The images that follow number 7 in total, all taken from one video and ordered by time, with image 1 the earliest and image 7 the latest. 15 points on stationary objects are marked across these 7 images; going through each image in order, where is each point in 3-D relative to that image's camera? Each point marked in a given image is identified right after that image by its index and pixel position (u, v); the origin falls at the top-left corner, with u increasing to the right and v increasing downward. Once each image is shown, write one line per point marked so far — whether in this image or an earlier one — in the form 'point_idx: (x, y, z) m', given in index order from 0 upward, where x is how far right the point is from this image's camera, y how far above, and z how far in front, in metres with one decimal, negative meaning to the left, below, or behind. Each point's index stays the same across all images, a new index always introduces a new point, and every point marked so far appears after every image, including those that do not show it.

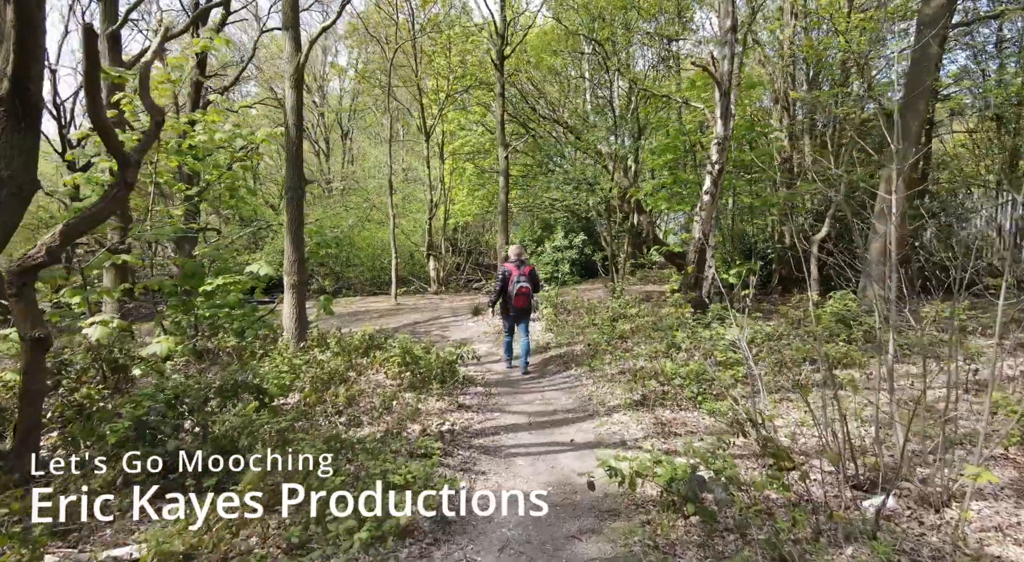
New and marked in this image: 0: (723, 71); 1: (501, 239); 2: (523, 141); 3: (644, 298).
0: (+3.2, +3.2, +9.3) m
1: (-0.3, +1.1, +18.0) m
2: (+0.3, +4.1, +18.0) m
3: (+2.8, -0.4, +13.1) m
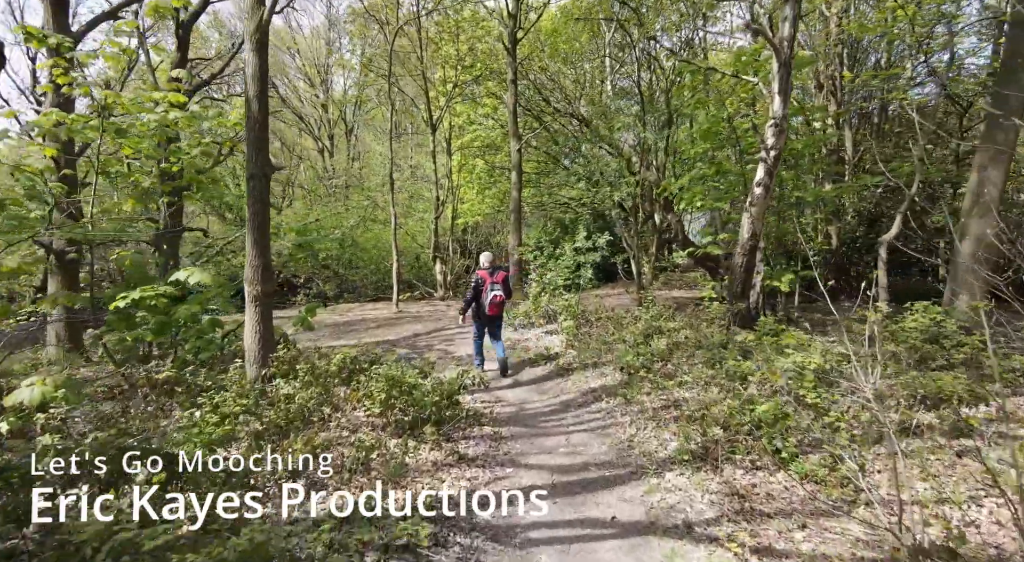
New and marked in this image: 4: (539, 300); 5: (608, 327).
0: (+3.4, +3.1, +7.8) m
1: (0.0, +1.0, +16.5) m
2: (+0.6, +4.0, +16.5) m
3: (+3.1, -0.6, +11.6) m
4: (+0.5, -0.4, +10.7) m
5: (+1.5, -0.8, +9.6) m
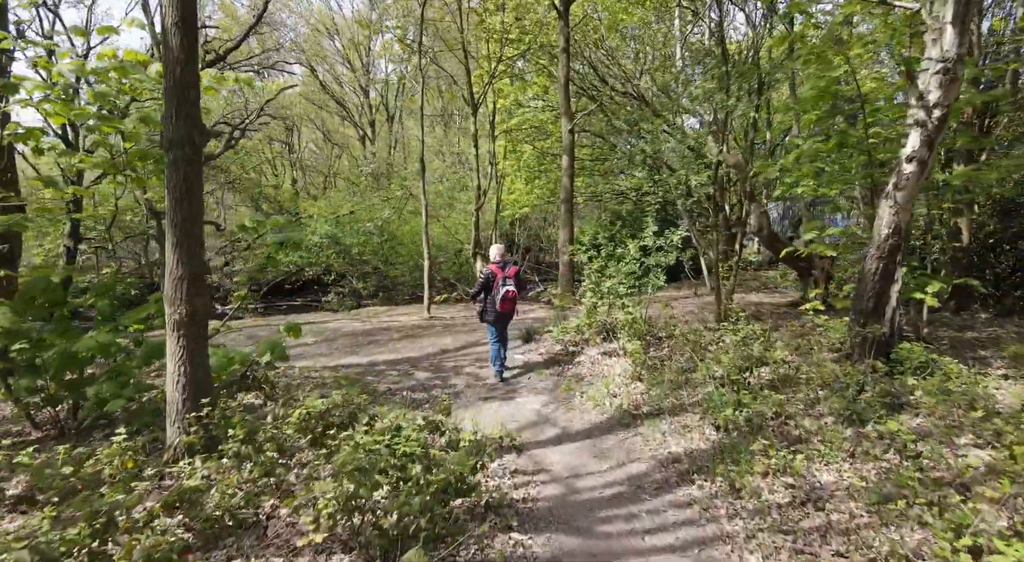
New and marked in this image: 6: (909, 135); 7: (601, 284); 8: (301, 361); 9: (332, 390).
0: (+3.8, +2.9, +5.4) m
1: (+1.2, +1.0, +14.4) m
2: (+1.8, +3.9, +14.3) m
3: (+3.8, -0.6, +9.3) m
4: (+1.1, -0.5, +8.5) m
5: (+2.1, -0.9, +7.4) m
6: (+3.7, +1.4, +5.8) m
7: (+1.2, -0.1, +8.5) m
8: (-3.0, -1.2, +8.9) m
9: (-2.0, -1.2, +6.7) m
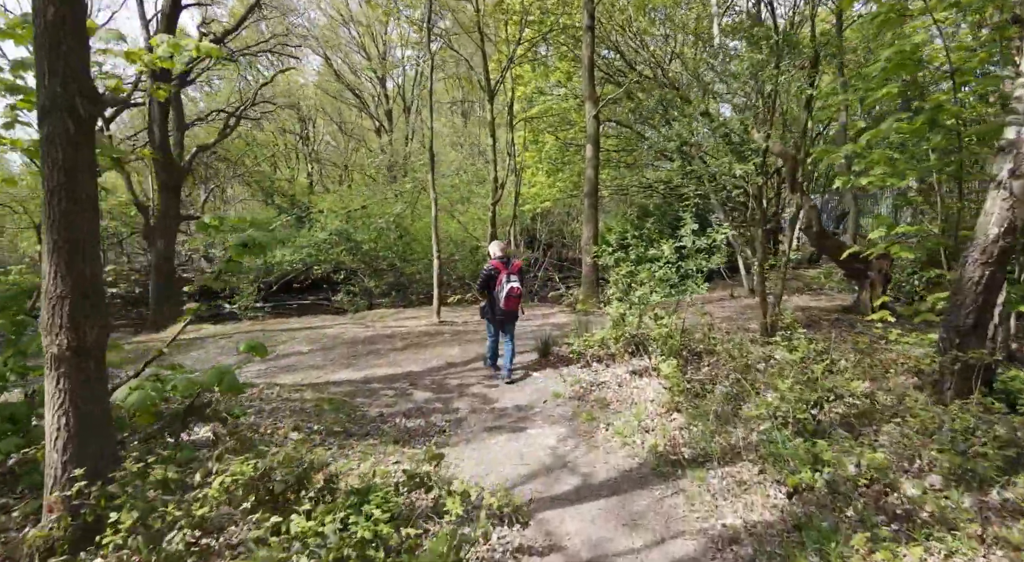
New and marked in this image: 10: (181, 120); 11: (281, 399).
0: (+3.9, +2.8, +4.0) m
1: (+1.6, +1.0, +13.2) m
2: (+2.2, +3.9, +13.0) m
3: (+4.0, -0.7, +8.0) m
4: (+1.3, -0.5, +7.4) m
5: (+2.2, -1.0, +6.2) m
6: (+3.8, +1.3, +4.6) m
7: (+1.4, -0.2, +7.3) m
8: (-2.9, -1.2, +7.9) m
9: (-1.9, -1.3, +5.7) m
10: (-6.1, +3.0, +11.3) m
11: (-2.3, -1.2, +6.1) m
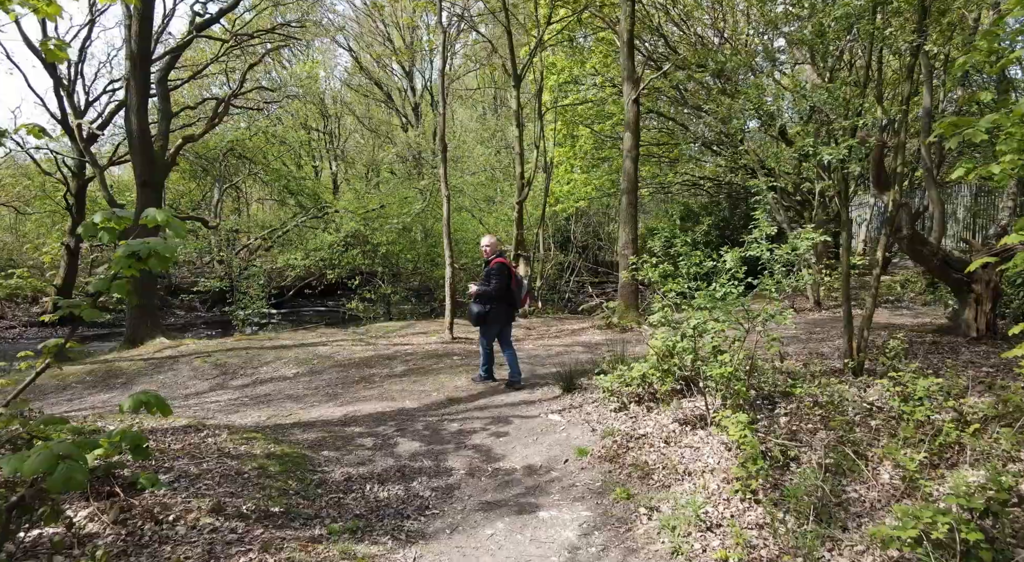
0: (+3.8, +2.7, +2.2) m
1: (+2.1, +0.8, +11.5) m
2: (+2.8, +3.7, +11.3) m
3: (+4.2, -0.9, +6.2) m
4: (+1.4, -0.7, +5.7) m
5: (+2.3, -1.2, +4.5) m
6: (+3.8, +1.1, +2.7) m
7: (+1.6, -0.3, +5.7) m
8: (-2.7, -1.4, +6.5) m
9: (-1.8, -1.4, +4.2) m
10: (-5.7, +2.8, +10.1) m
11: (-2.3, -1.3, +4.7) m
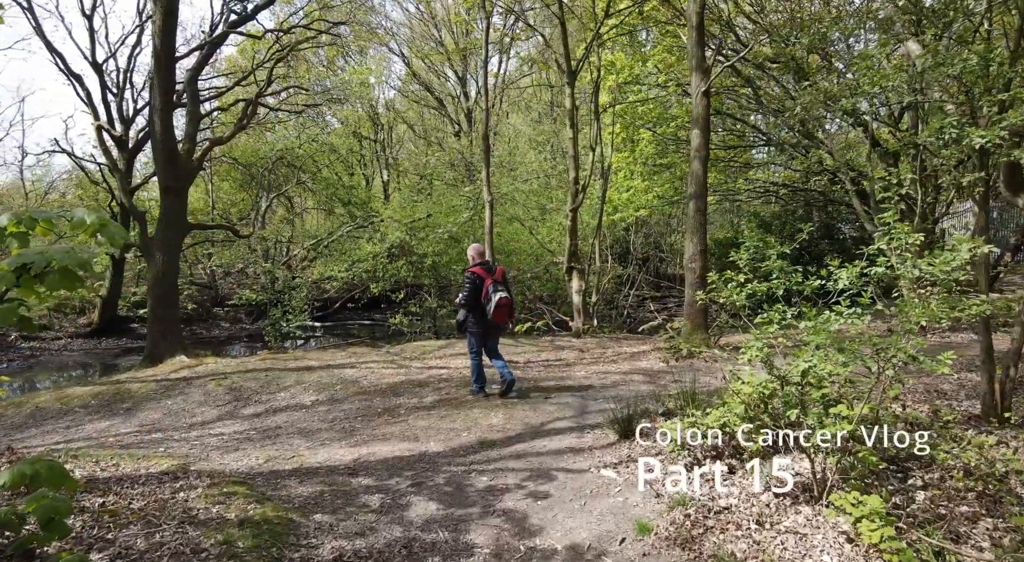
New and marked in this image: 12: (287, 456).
0: (+3.8, +2.5, +0.8) m
1: (+3.0, +0.5, +10.1) m
2: (+3.6, +3.5, +9.9) m
3: (+4.5, -1.1, +4.6) m
4: (+1.7, -0.9, +4.4) m
5: (+2.4, -1.3, +3.1) m
6: (+3.8, +1.0, +1.3) m
7: (+1.9, -0.5, +4.4) m
8: (-2.3, -1.5, +5.6) m
9: (-1.6, -1.5, +3.2) m
10: (-4.9, +2.6, +9.5) m
11: (-2.0, -1.5, +3.7) m
12: (-2.0, -1.5, +5.4) m
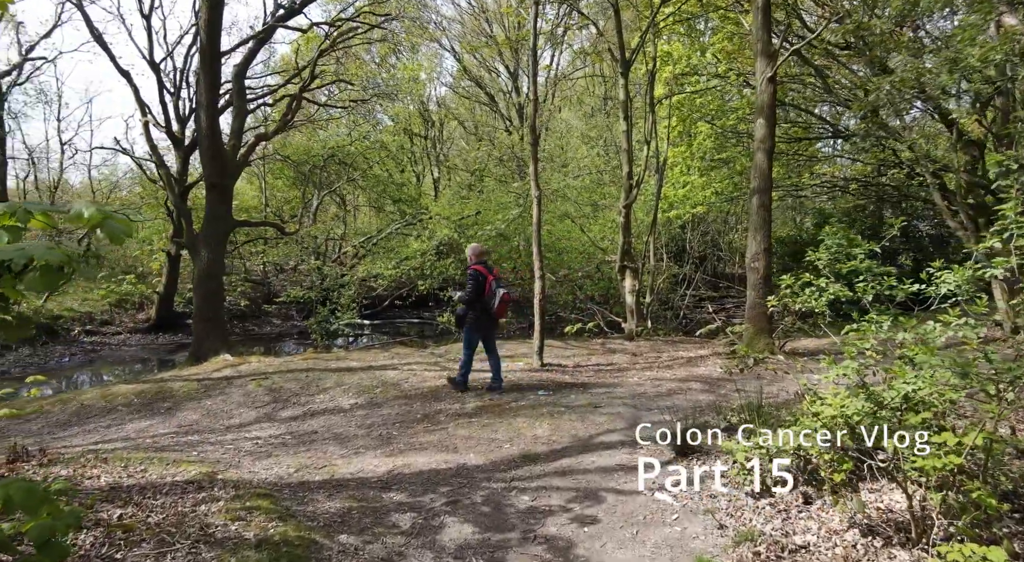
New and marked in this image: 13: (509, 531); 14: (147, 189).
0: (+3.8, +2.5, 0.0) m
1: (+3.7, +0.5, +9.4) m
2: (+4.4, +3.4, +9.1) m
3: (+4.8, -1.1, +3.8) m
4: (+2.0, -0.9, +3.8) m
5: (+2.6, -1.3, +2.4) m
6: (+3.8, +0.9, +0.5) m
7: (+2.1, -0.5, +3.8) m
8: (-1.9, -1.5, +5.3) m
9: (-1.5, -1.5, +2.9) m
10: (-4.1, +2.7, +9.4) m
11: (-1.8, -1.5, +3.5) m
12: (-1.6, -1.5, +5.1) m
13: (0.0, -1.6, +3.9) m
14: (-9.6, +2.4, +16.1) m
